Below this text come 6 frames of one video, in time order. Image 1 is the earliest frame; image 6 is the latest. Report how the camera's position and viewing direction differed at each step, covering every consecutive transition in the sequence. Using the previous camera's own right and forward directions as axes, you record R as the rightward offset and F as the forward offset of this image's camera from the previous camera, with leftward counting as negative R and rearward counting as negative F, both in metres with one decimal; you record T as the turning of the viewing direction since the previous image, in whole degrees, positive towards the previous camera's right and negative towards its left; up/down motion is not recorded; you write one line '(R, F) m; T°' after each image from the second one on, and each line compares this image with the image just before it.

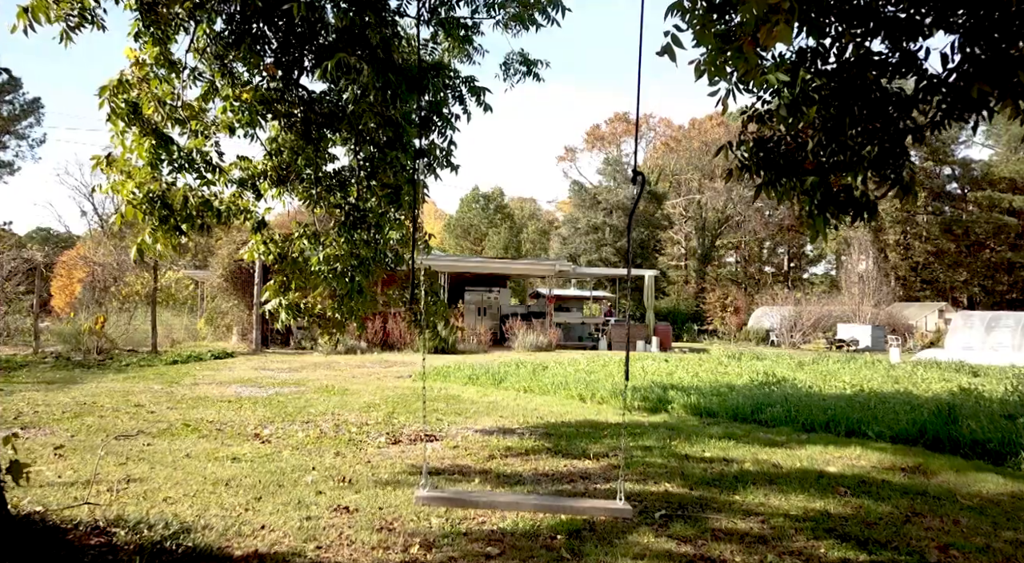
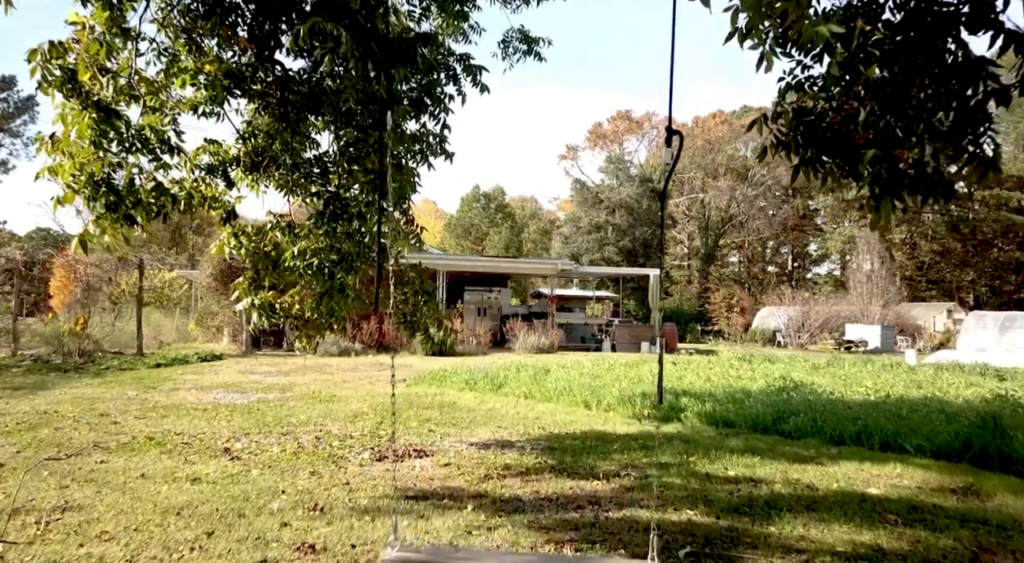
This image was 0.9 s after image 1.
(0.0, +0.6) m; 0°
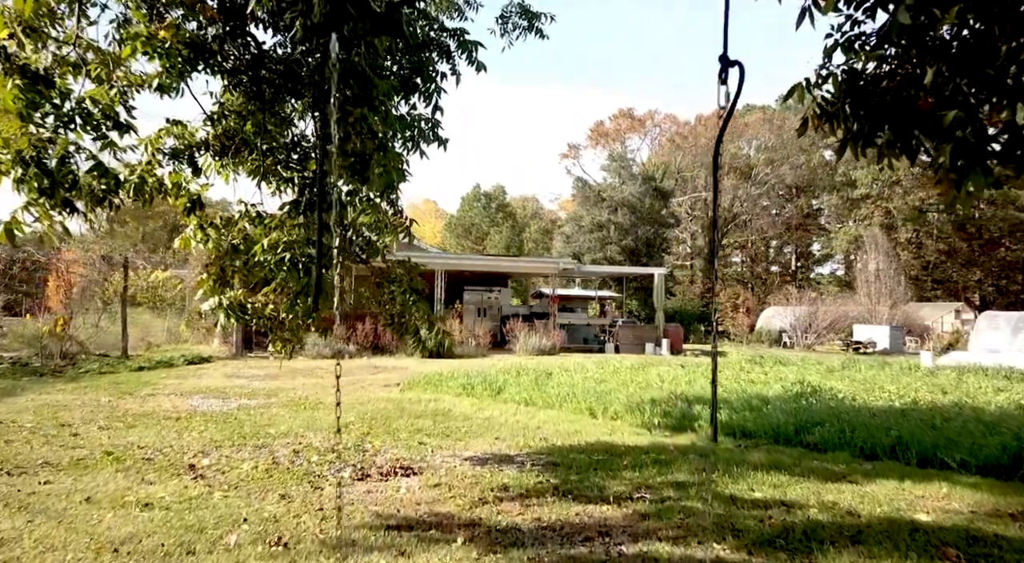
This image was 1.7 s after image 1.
(0.0, +0.6) m; 0°
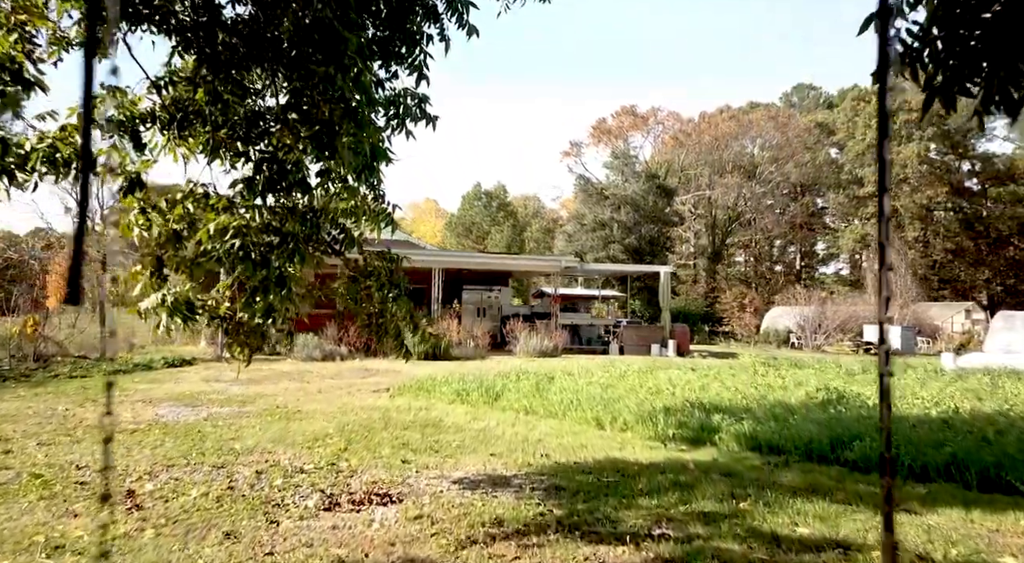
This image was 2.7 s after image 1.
(0.0, +0.7) m; 0°
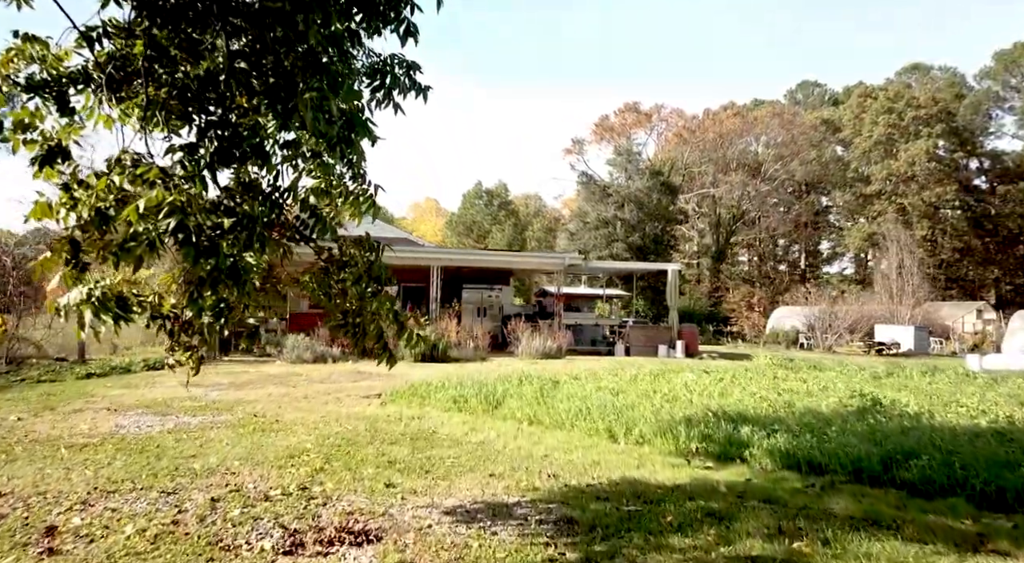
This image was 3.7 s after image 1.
(0.0, +0.7) m; 0°
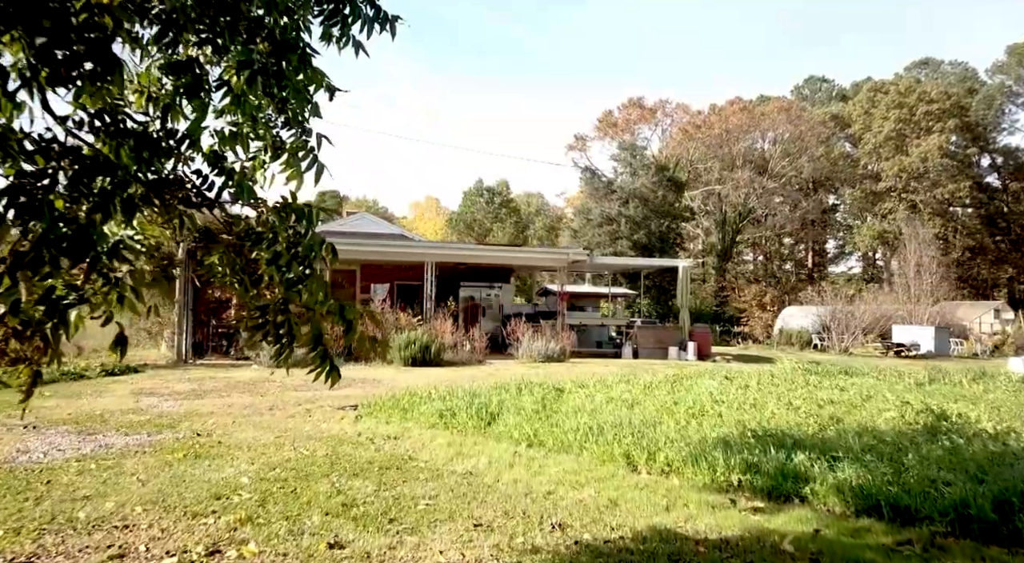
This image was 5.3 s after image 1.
(0.0, +1.2) m; 0°
